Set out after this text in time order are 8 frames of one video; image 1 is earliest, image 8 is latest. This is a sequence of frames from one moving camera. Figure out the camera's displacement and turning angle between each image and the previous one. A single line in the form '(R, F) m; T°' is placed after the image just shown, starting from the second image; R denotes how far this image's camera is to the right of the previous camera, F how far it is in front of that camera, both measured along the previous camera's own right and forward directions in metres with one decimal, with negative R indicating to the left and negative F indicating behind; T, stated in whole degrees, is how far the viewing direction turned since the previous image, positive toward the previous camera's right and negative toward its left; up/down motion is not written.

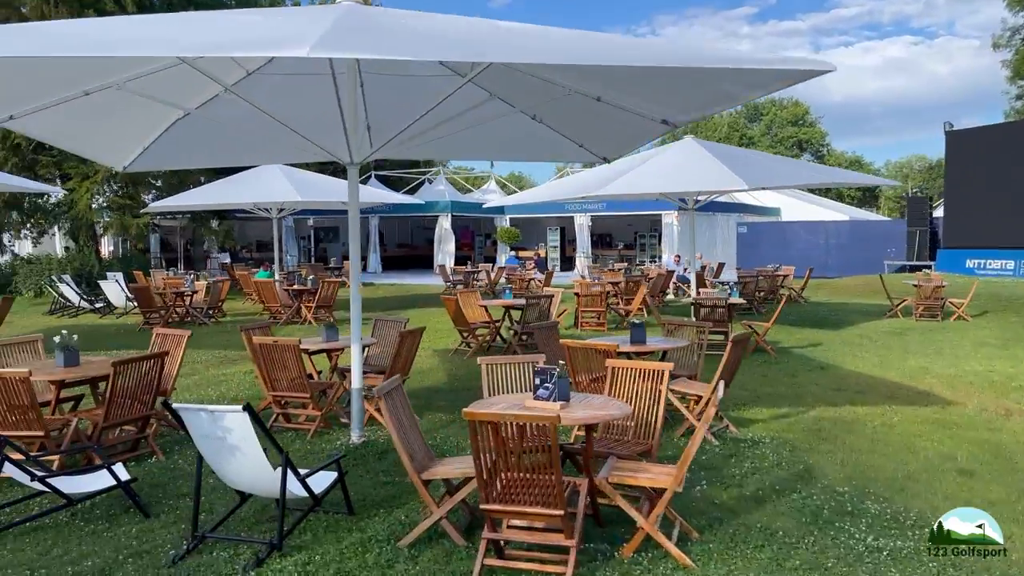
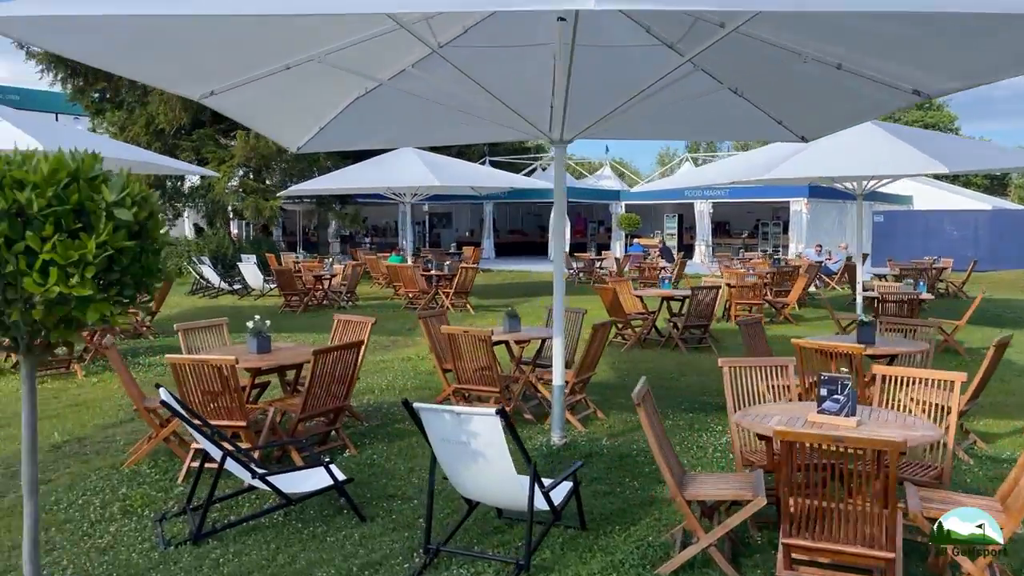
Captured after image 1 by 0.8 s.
(-0.8, +0.5) m; -7°
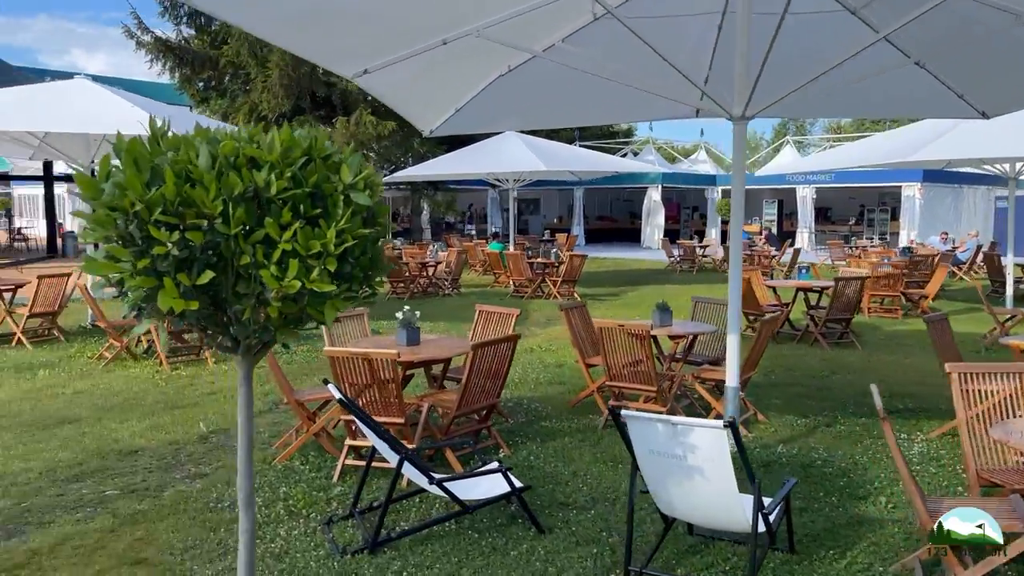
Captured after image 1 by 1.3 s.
(-0.6, +0.4) m; -5°
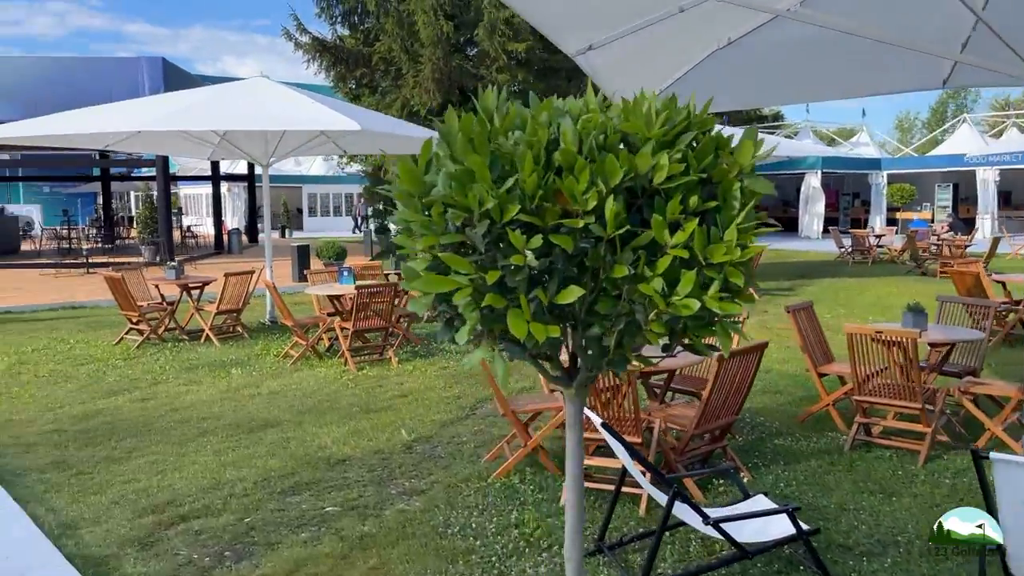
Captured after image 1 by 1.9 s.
(-0.6, +0.5) m; -9°
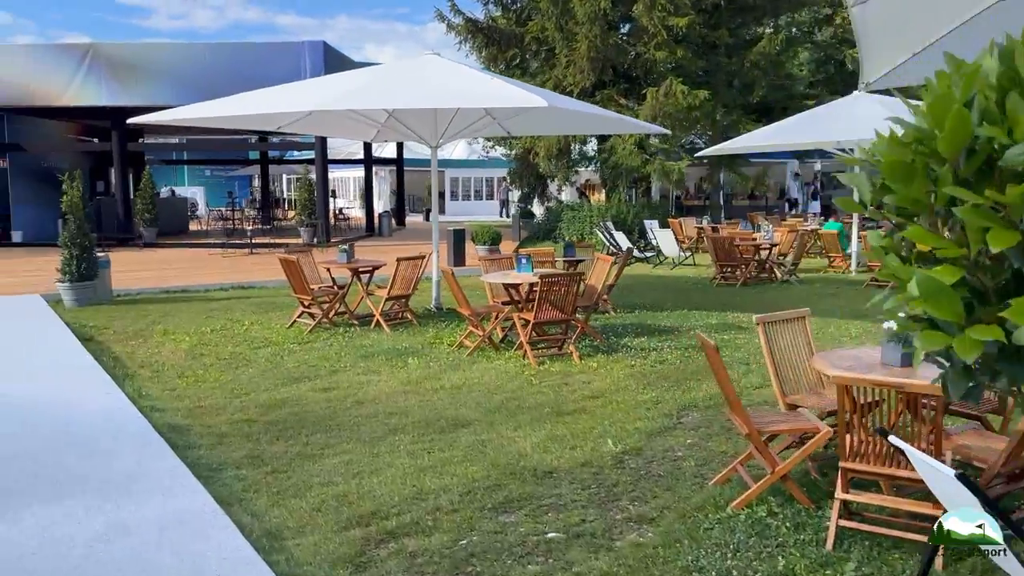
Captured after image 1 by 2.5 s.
(-0.6, +0.6) m; -9°
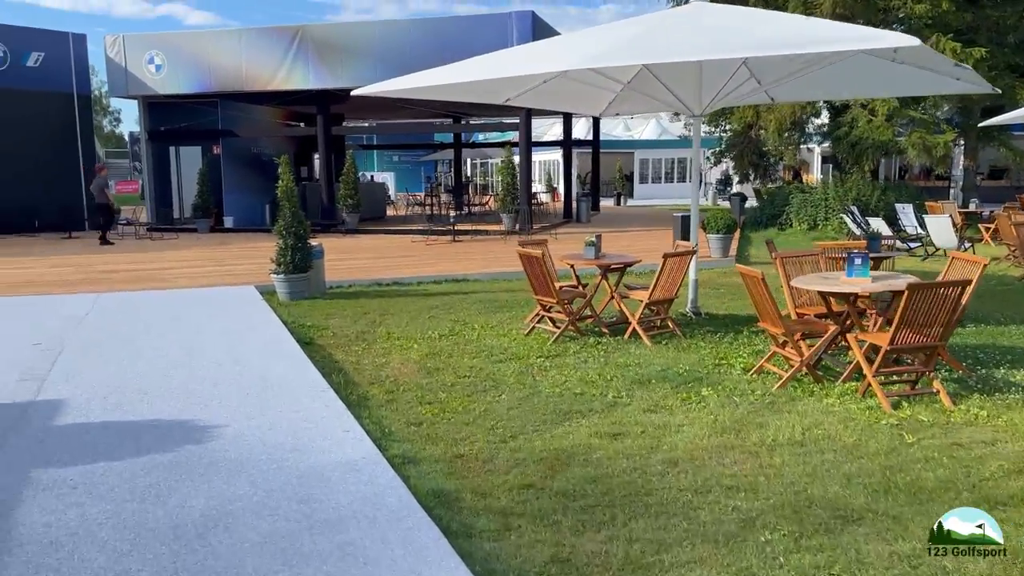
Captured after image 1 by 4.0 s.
(-1.1, +1.6) m; -12°
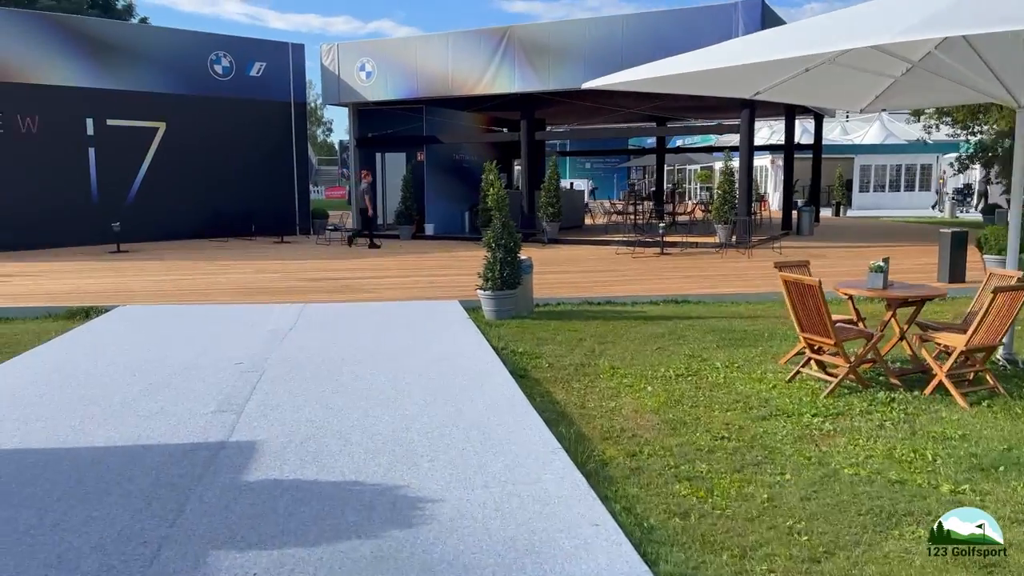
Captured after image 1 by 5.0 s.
(-0.5, +1.1) m; -13°
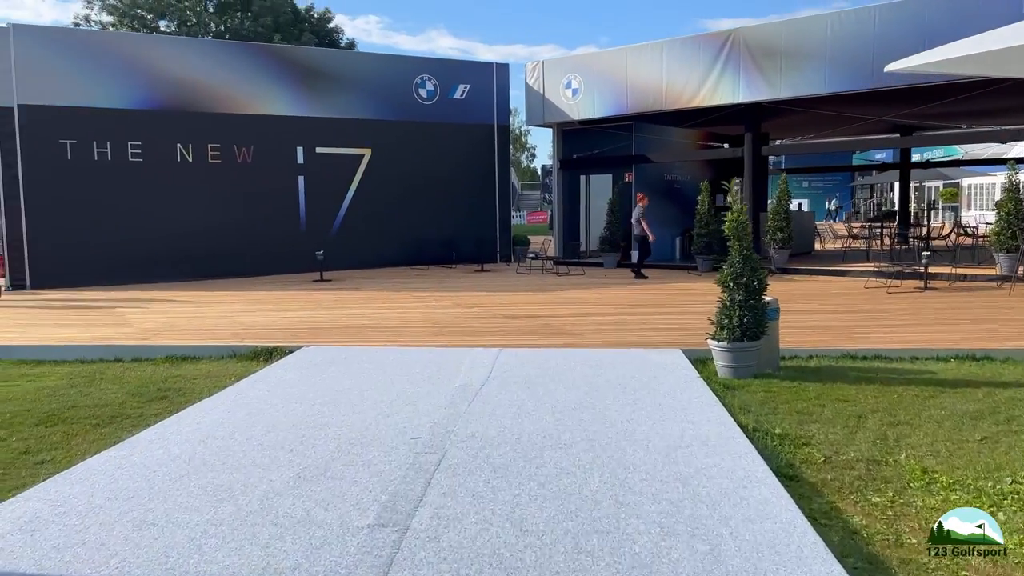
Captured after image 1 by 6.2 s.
(-0.3, +1.5) m; -14°
